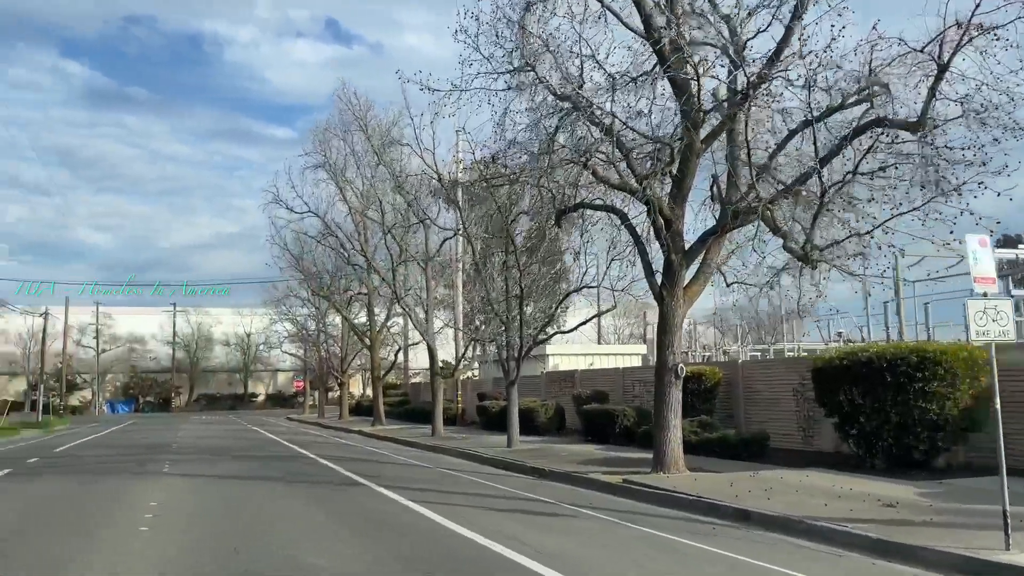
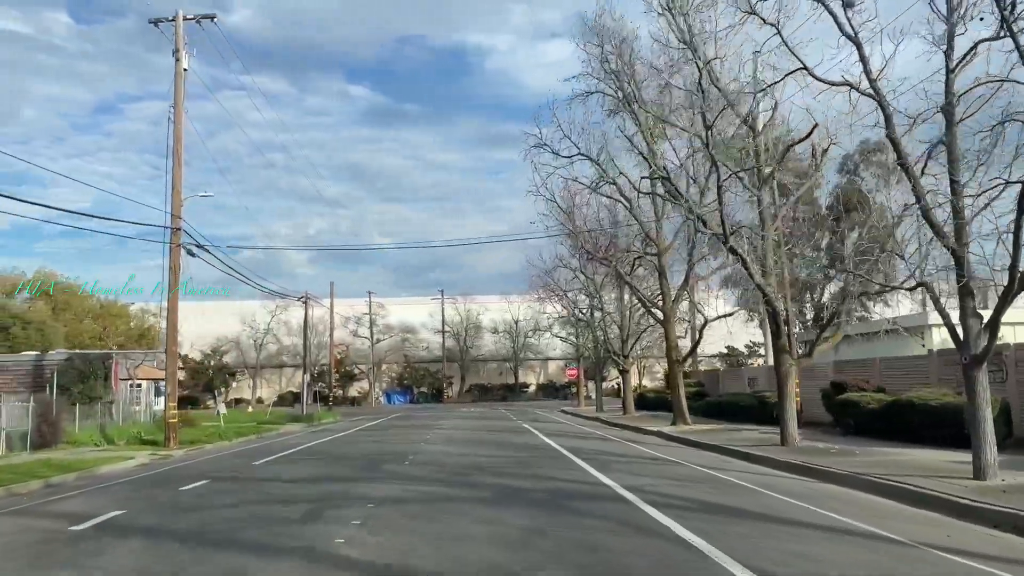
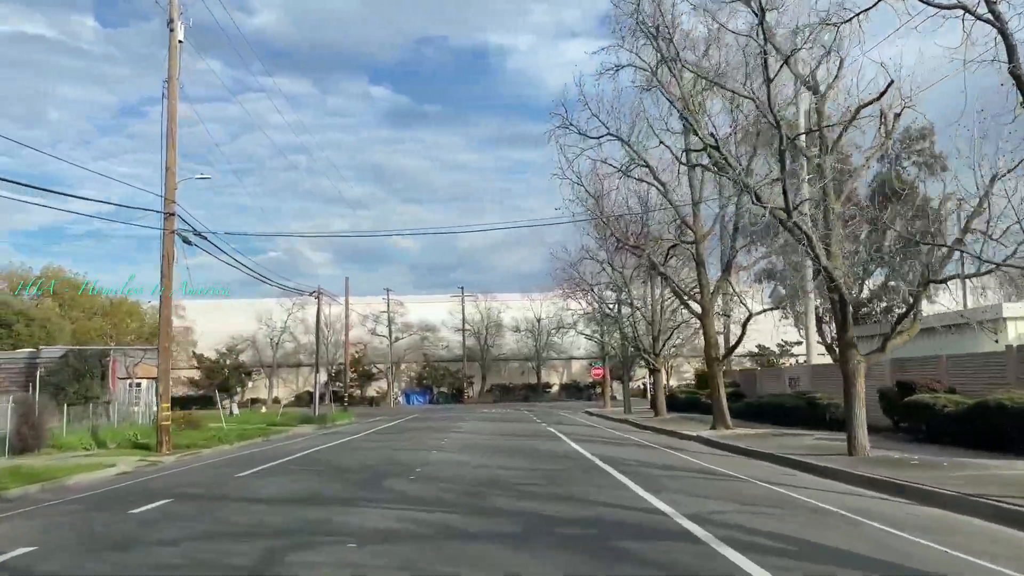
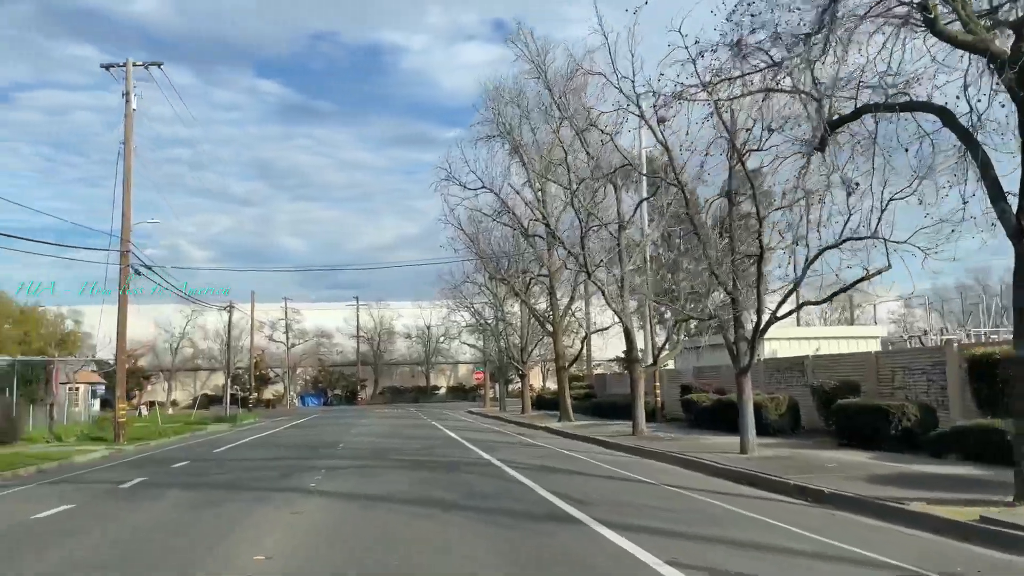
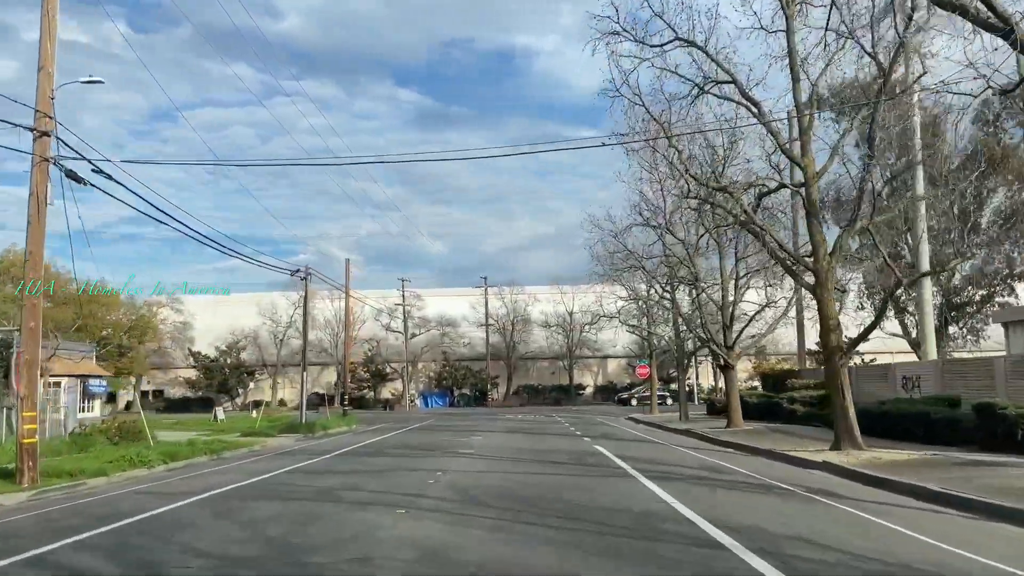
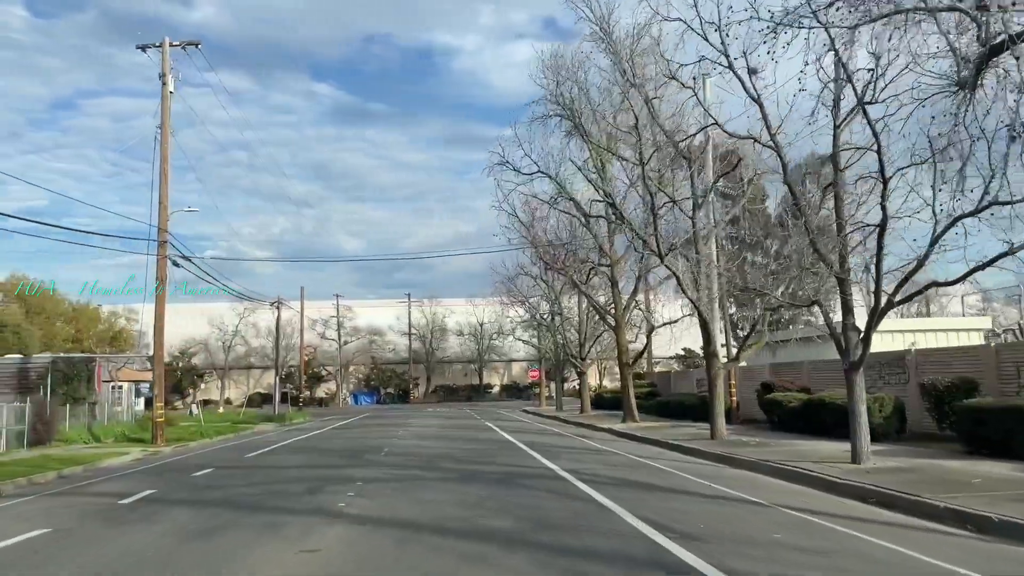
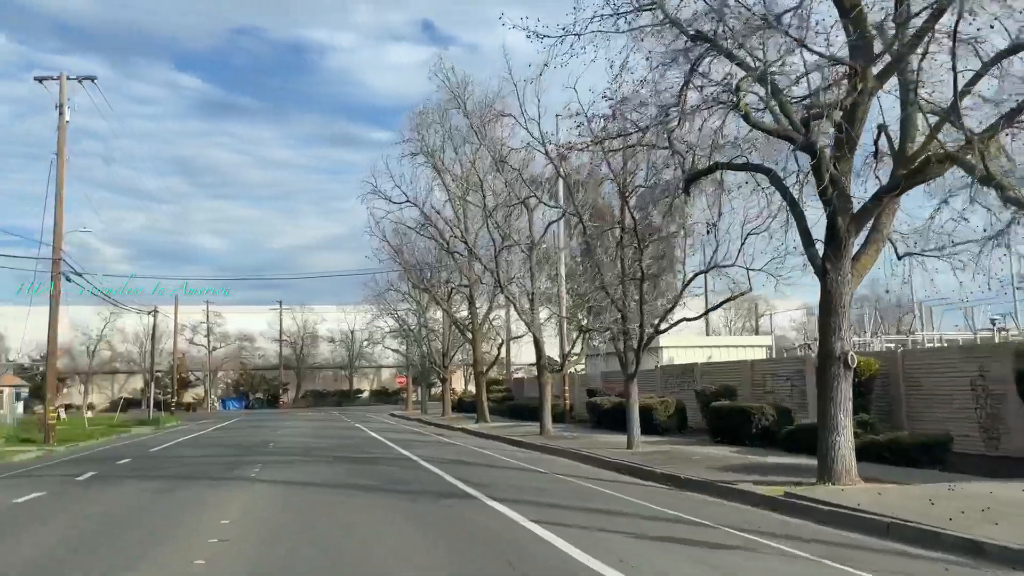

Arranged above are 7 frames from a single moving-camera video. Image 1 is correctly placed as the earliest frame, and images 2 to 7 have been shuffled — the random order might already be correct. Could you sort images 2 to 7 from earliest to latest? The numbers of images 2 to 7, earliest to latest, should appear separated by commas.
7, 4, 6, 2, 3, 5
